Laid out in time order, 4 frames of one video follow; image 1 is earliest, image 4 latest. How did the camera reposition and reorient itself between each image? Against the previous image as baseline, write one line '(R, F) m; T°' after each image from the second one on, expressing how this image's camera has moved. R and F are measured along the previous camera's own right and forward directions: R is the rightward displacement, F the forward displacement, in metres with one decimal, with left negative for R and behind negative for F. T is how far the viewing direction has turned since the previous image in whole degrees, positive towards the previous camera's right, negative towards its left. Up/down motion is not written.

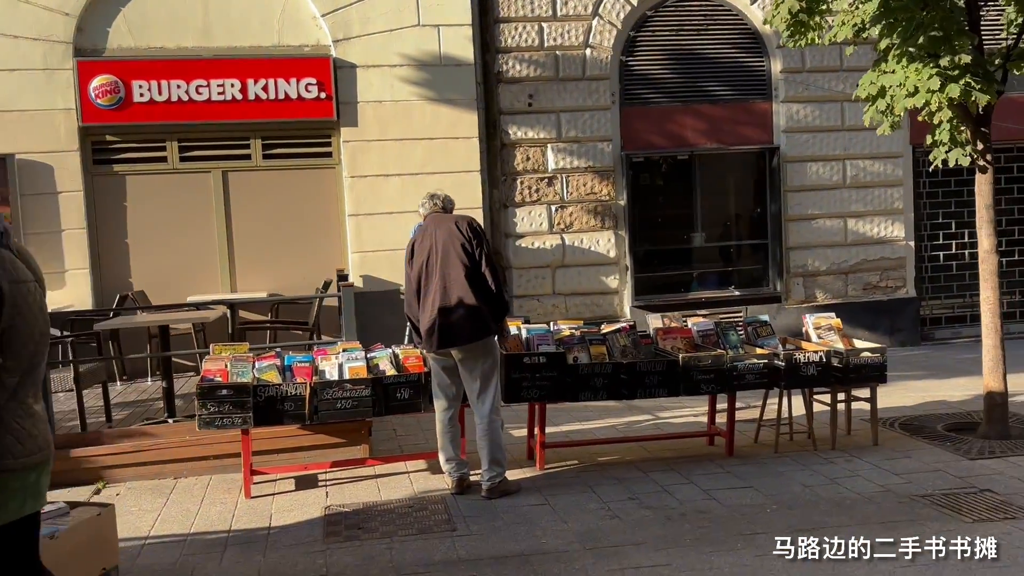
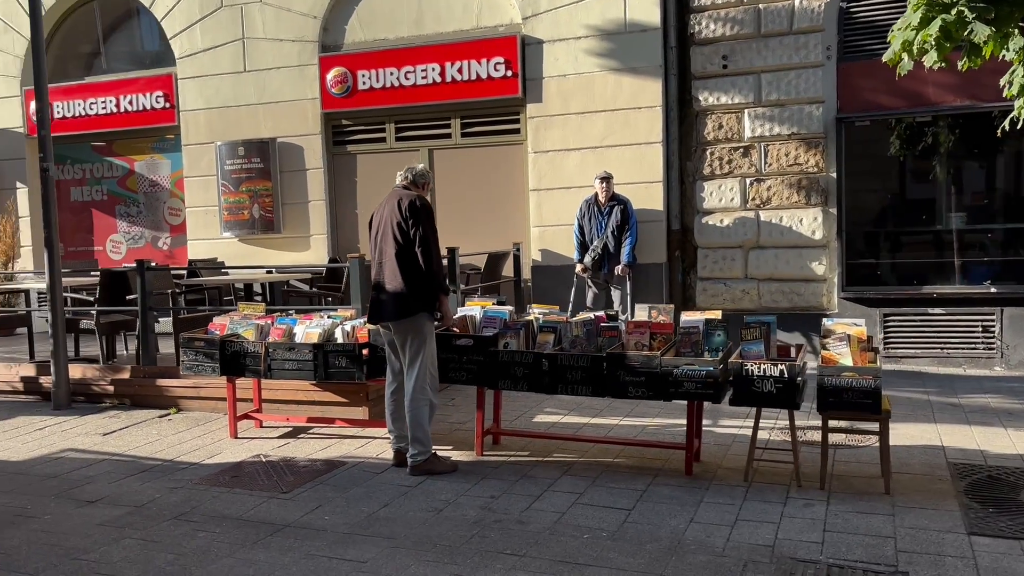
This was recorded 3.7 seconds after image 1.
(+3.4, +1.2) m; -32°
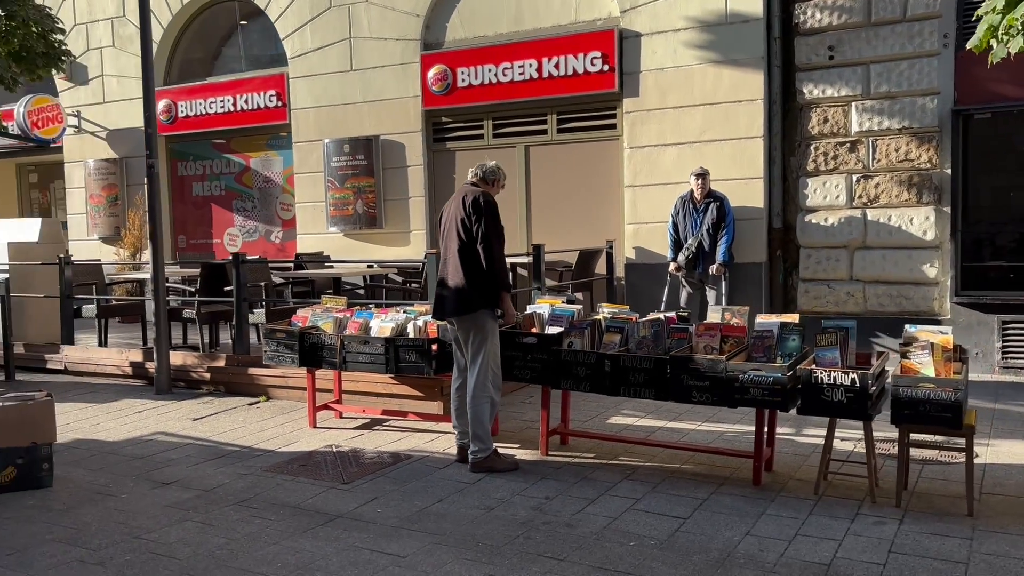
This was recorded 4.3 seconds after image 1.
(+0.4, +0.1) m; -8°
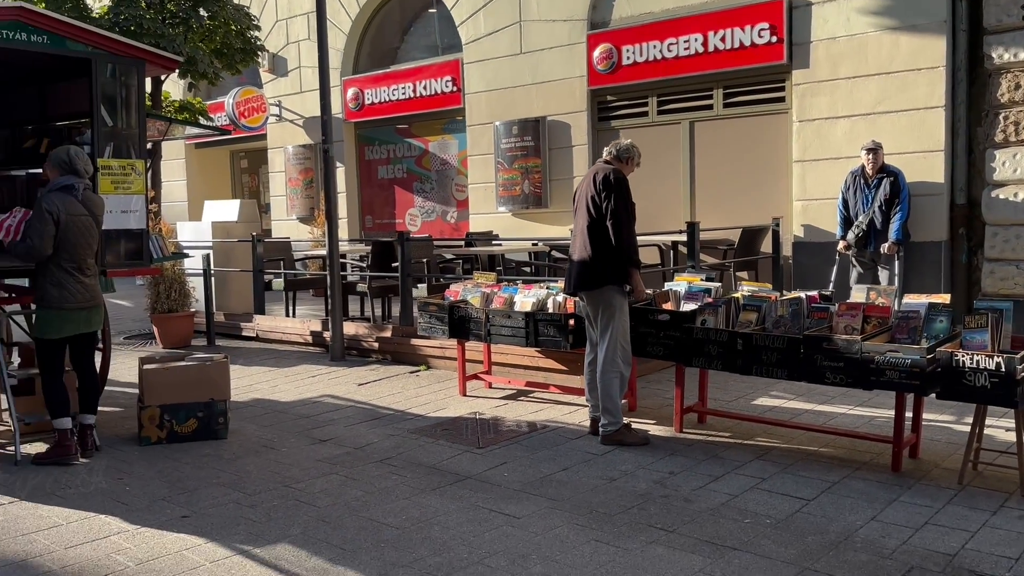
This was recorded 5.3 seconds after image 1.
(+0.4, -0.1) m; -12°
